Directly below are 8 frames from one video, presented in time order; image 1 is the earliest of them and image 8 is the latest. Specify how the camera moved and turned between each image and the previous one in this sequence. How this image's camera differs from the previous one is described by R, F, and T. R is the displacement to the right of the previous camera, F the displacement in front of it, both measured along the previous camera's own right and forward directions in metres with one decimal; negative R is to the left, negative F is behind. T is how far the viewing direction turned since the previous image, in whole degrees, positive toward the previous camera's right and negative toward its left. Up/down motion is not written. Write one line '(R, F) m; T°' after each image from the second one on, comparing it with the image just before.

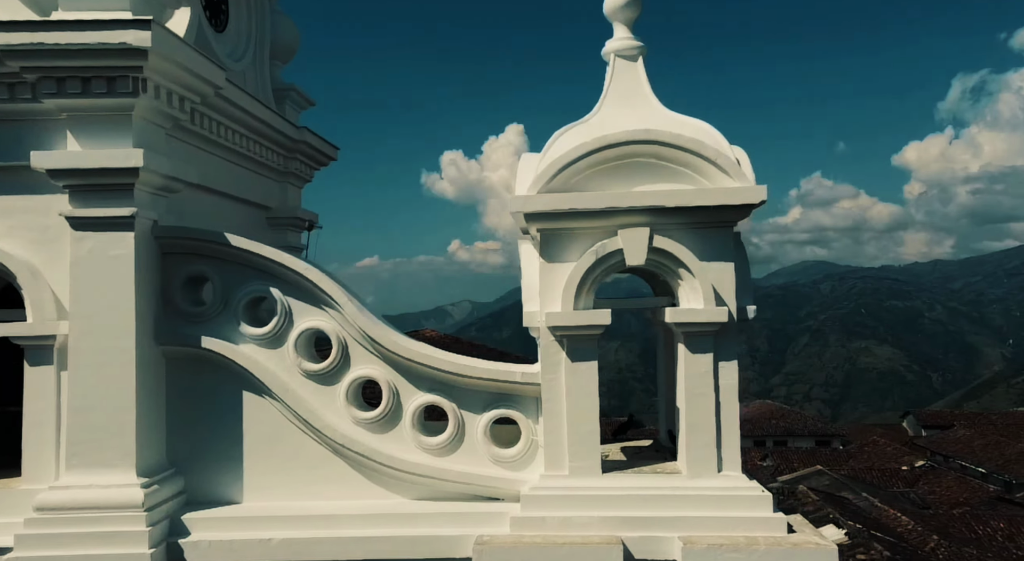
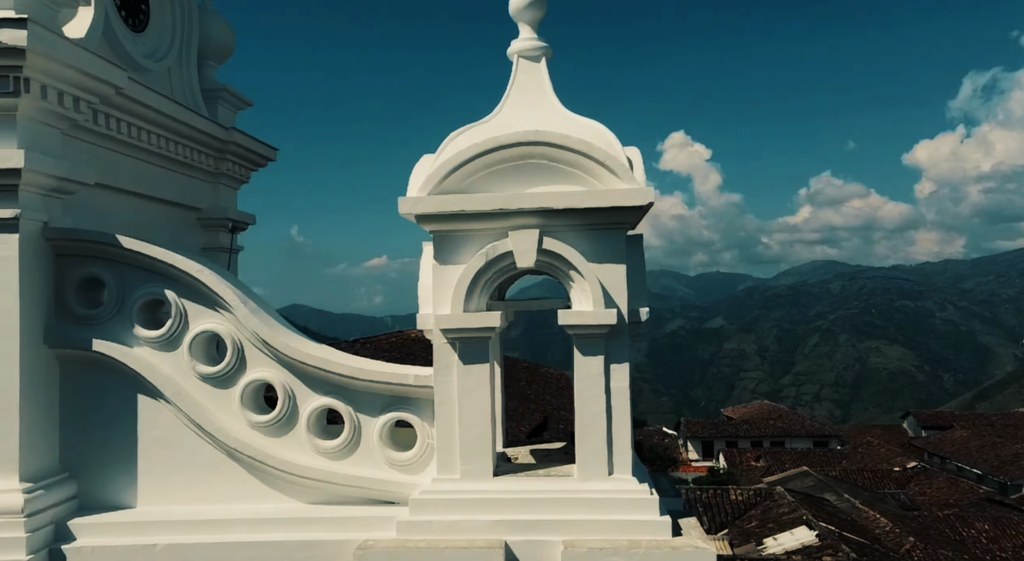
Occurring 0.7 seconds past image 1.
(+0.8, +0.1) m; -1°
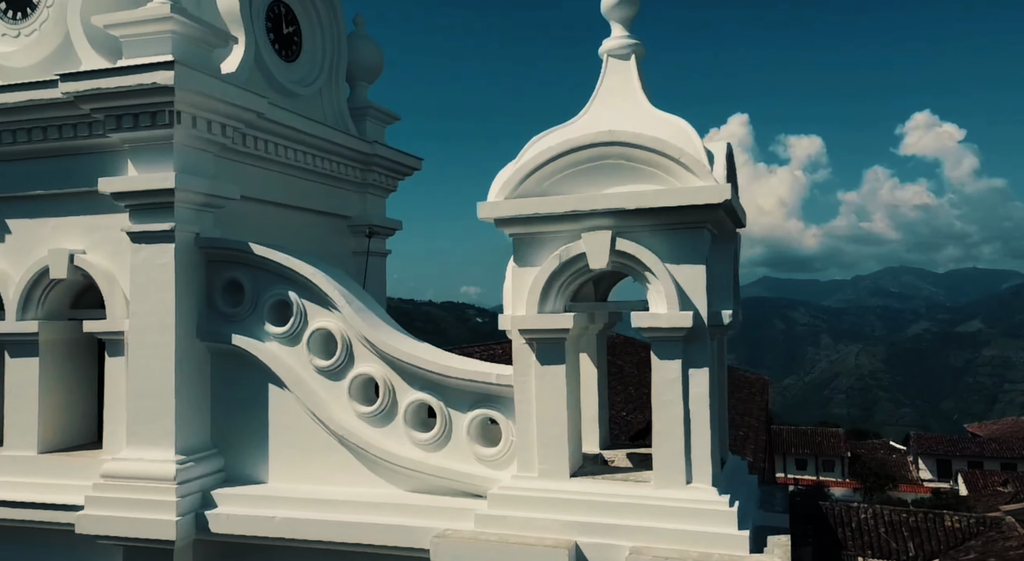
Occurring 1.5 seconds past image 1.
(+1.1, 0.0) m; -16°
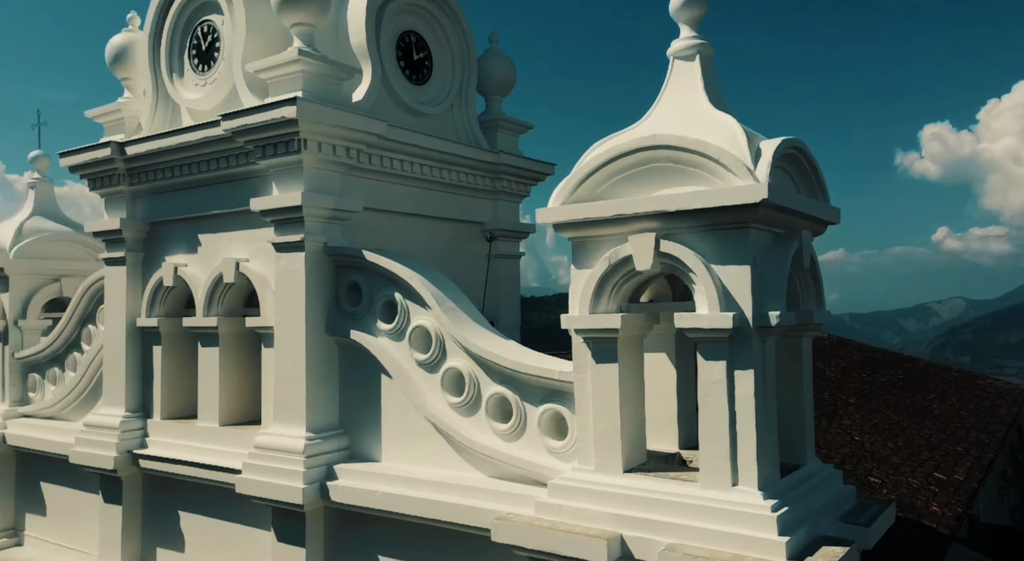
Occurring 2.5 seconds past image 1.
(+1.7, -0.1) m; -19°
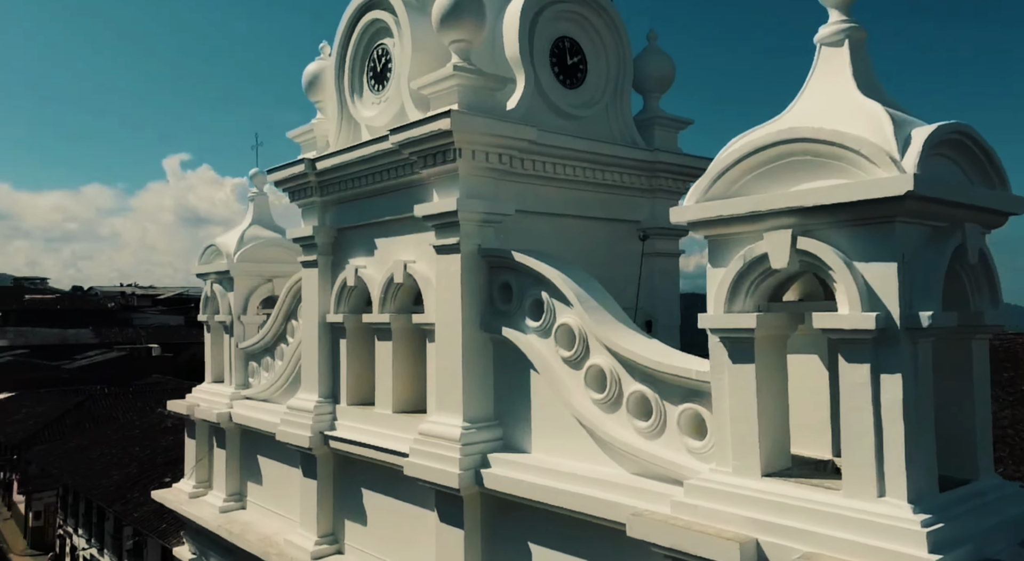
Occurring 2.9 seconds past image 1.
(+0.7, -0.1) m; -15°
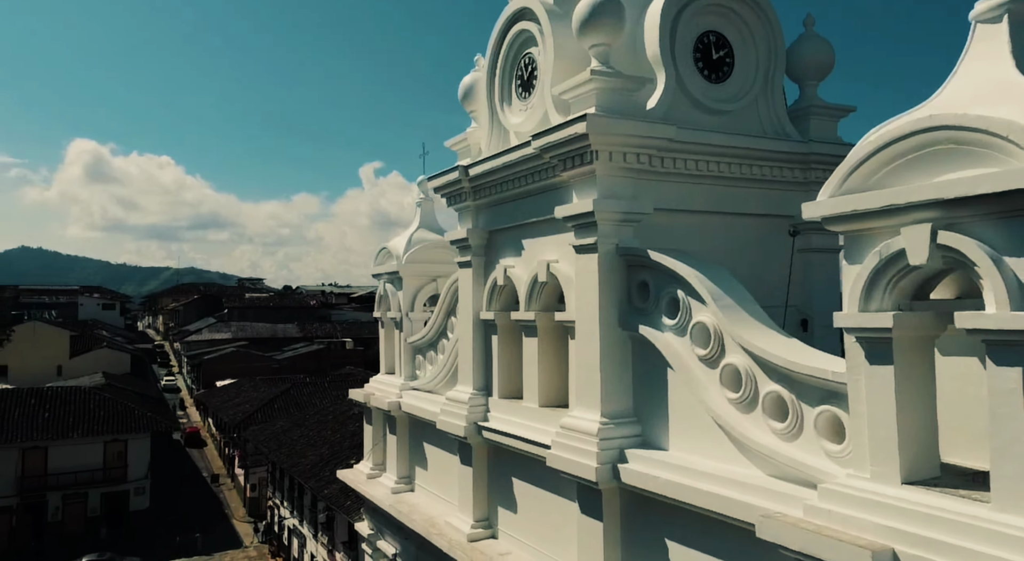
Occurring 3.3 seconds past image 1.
(+0.5, -0.2) m; -12°
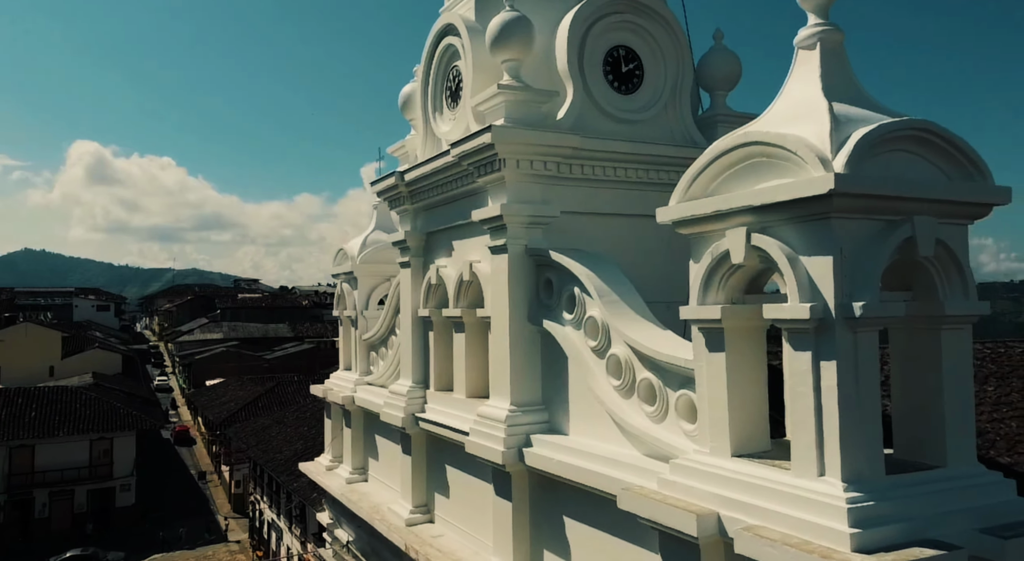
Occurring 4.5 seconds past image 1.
(+0.9, -0.7) m; 0°
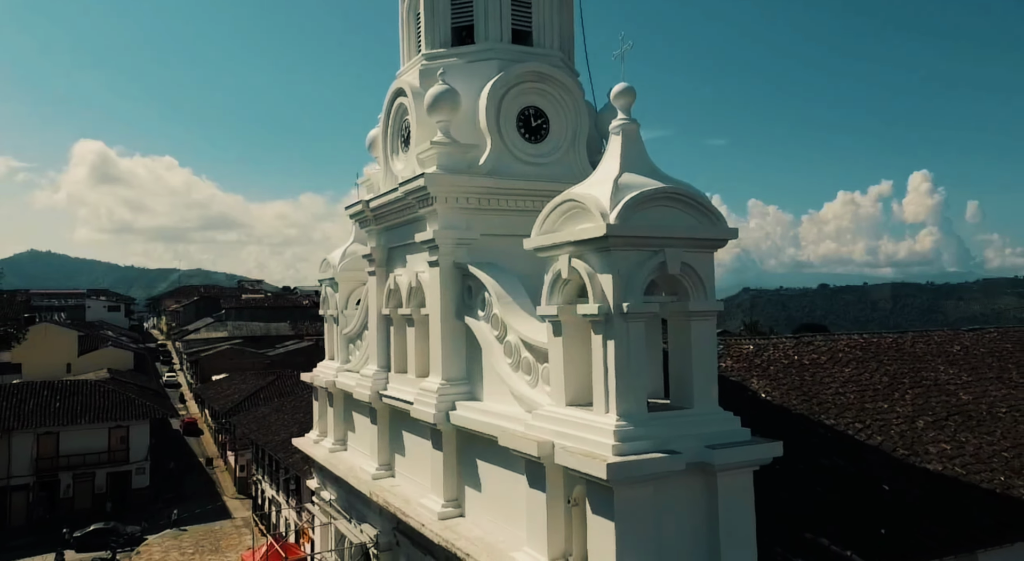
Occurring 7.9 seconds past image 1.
(+1.1, -3.1) m; 0°
